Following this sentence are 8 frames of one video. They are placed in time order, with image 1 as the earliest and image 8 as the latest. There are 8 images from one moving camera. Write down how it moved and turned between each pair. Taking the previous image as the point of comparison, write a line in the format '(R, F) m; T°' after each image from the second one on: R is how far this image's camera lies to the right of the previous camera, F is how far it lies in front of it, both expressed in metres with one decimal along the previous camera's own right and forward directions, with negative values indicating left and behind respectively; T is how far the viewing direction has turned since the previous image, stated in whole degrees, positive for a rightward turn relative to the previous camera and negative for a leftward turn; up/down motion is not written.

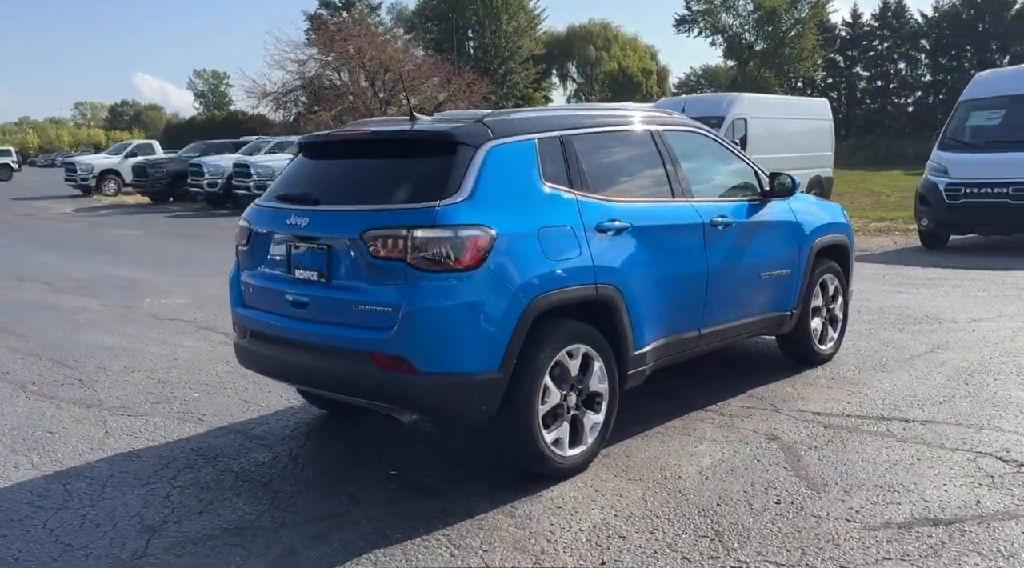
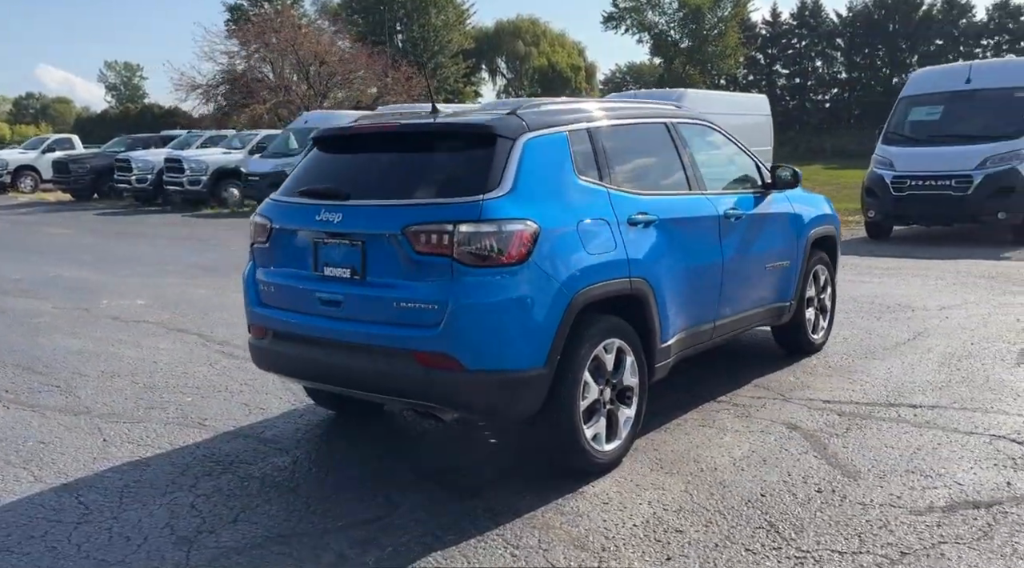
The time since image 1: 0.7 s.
(-0.6, +0.1) m; +5°
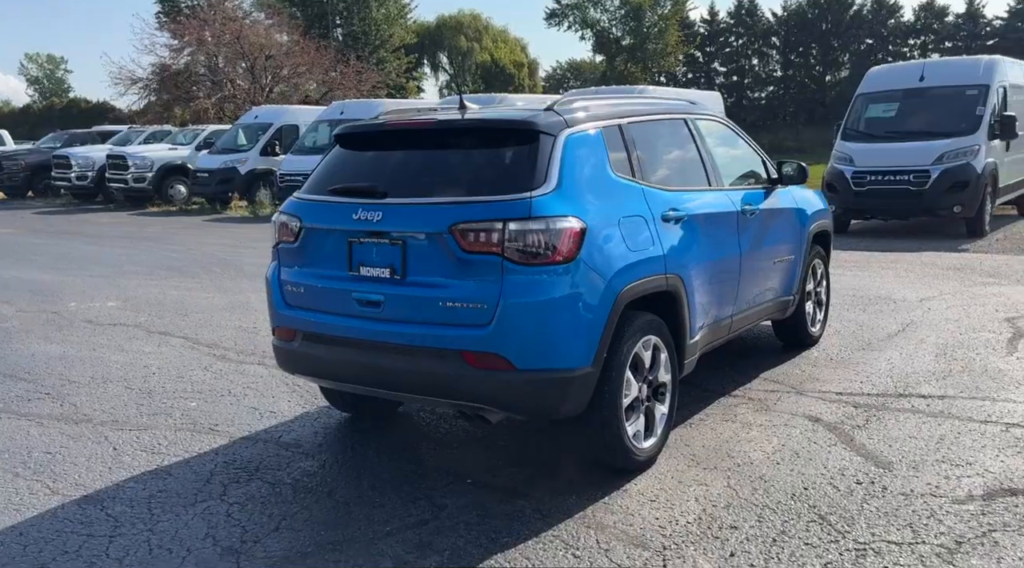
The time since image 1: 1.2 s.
(-0.5, +0.1) m; +4°
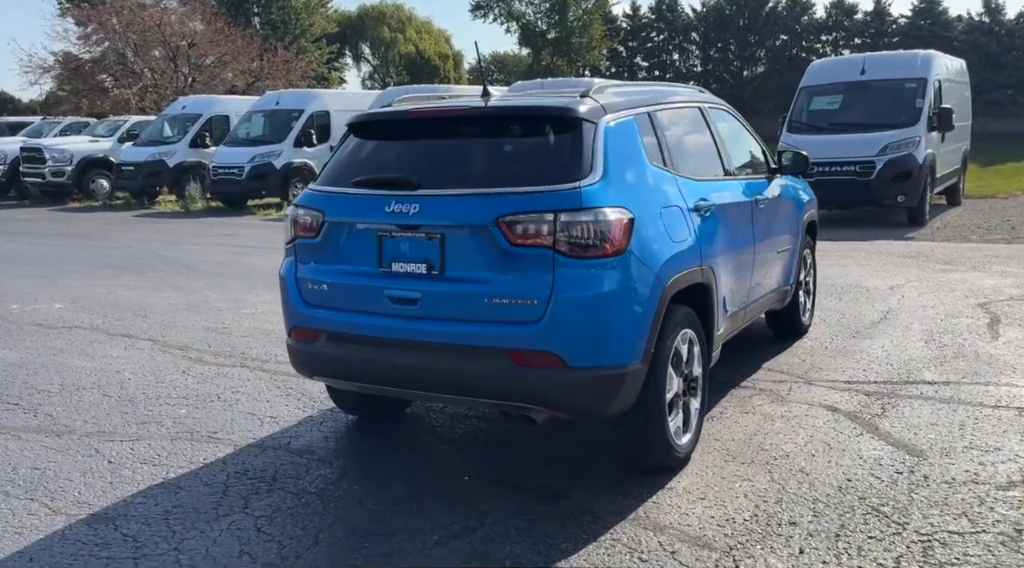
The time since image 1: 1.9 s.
(-0.6, +0.2) m; +5°
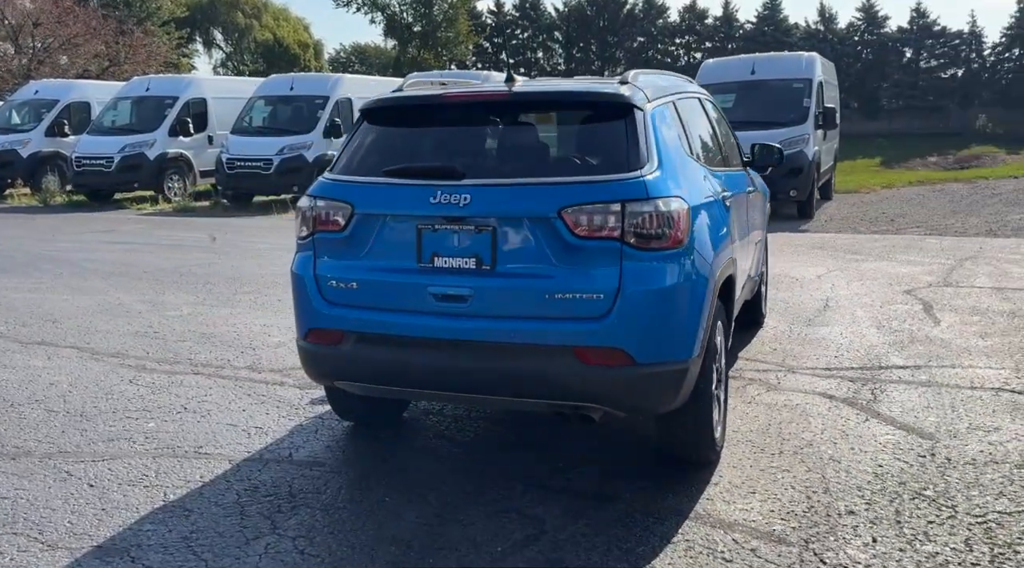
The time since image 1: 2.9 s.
(-0.9, +0.3) m; +10°
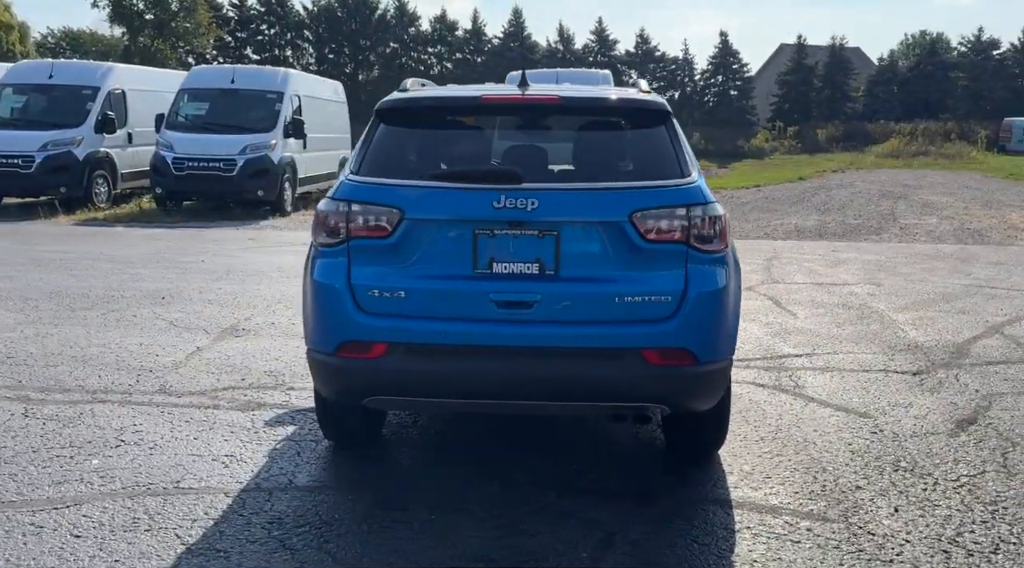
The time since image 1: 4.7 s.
(-1.4, +0.3) m; +17°
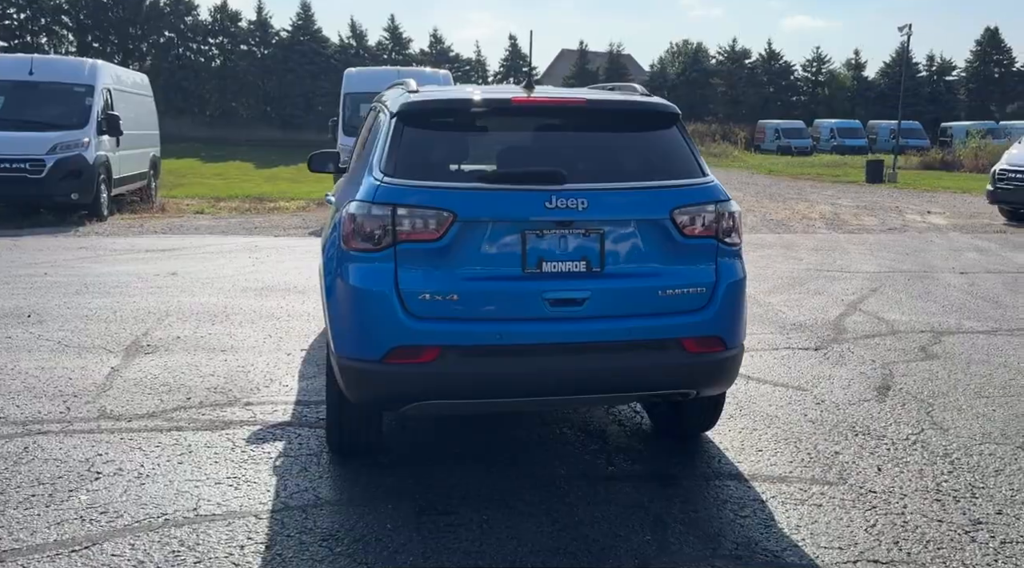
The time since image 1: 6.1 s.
(-1.1, +0.1) m; +14°
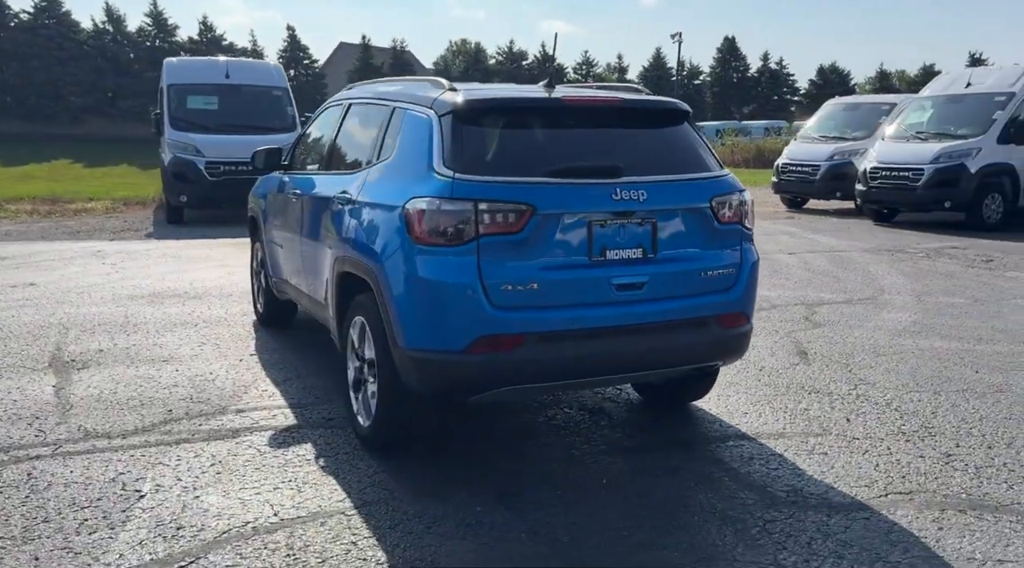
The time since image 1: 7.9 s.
(-1.3, 0.0) m; +15°
